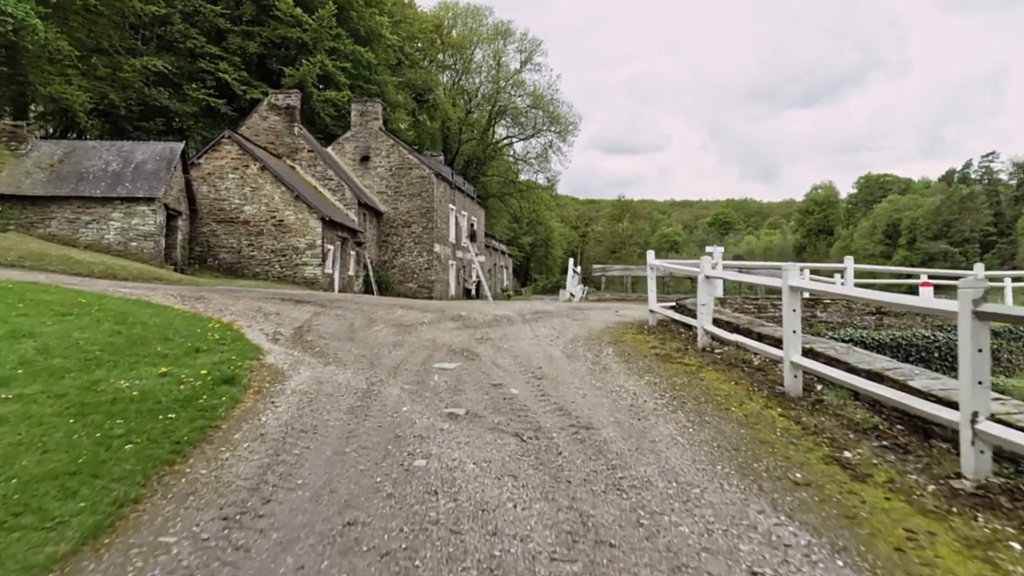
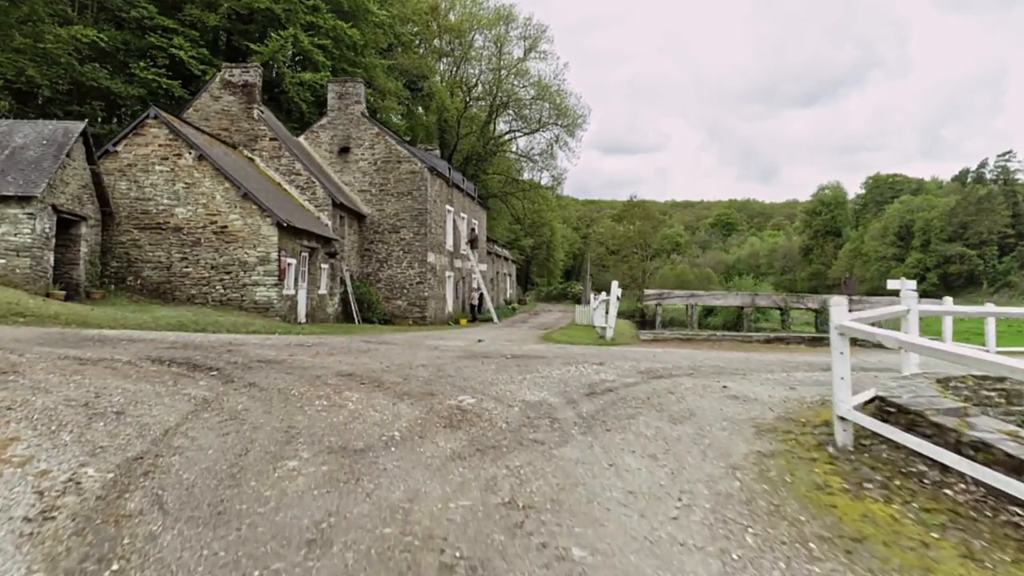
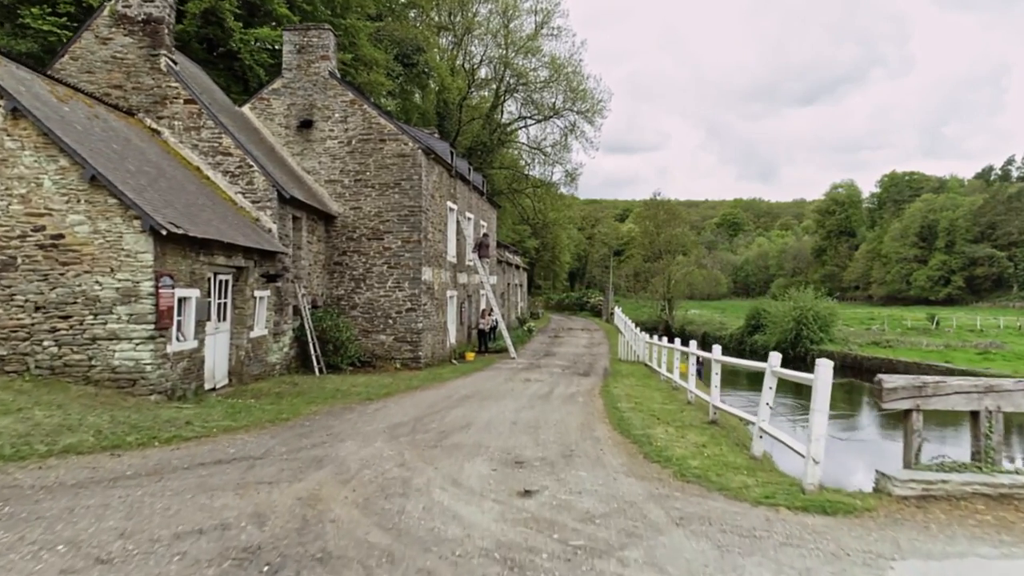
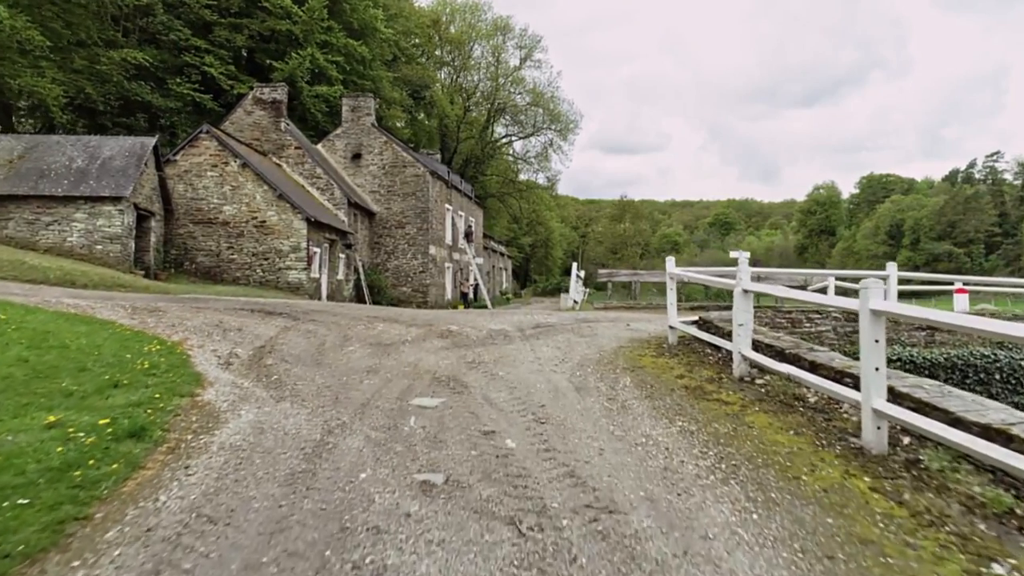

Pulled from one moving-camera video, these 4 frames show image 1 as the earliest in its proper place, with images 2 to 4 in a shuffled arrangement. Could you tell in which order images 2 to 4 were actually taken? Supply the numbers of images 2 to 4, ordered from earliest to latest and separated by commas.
4, 2, 3
